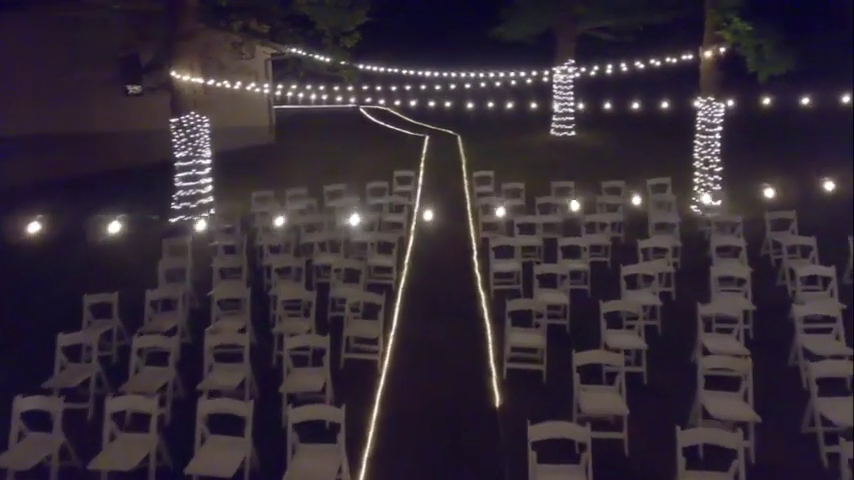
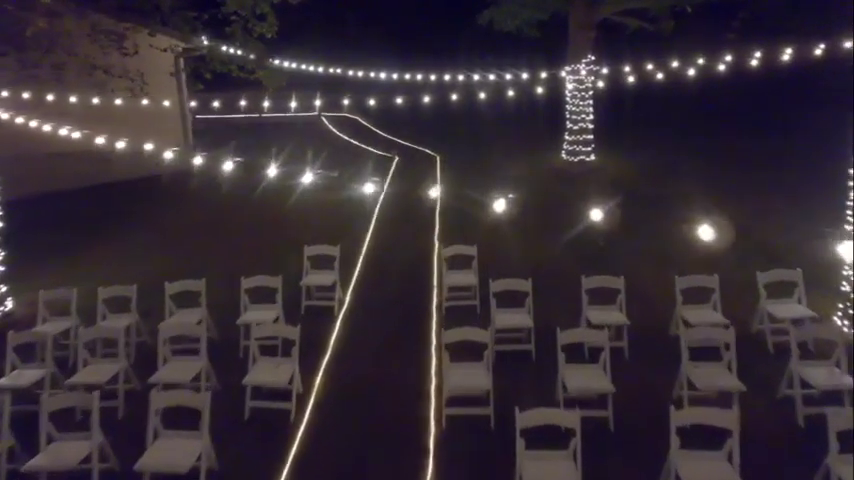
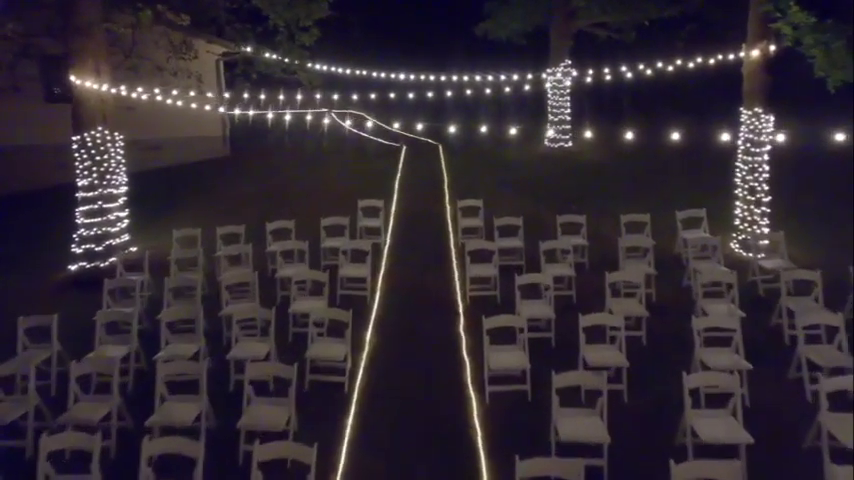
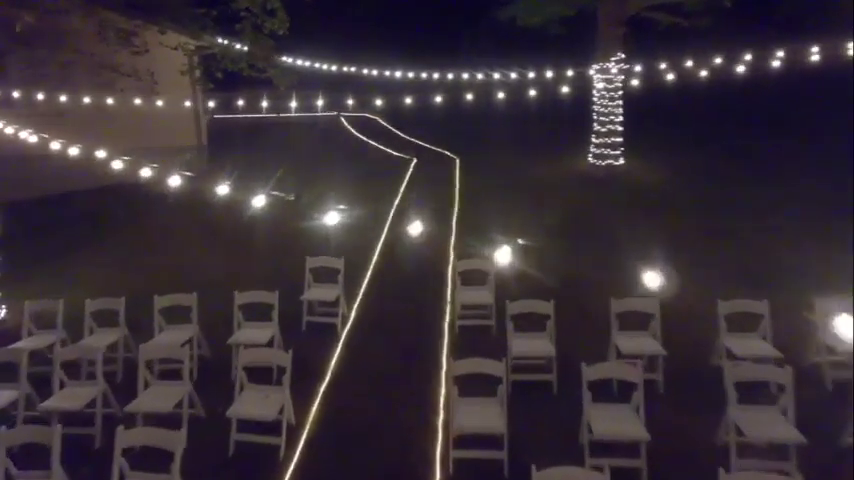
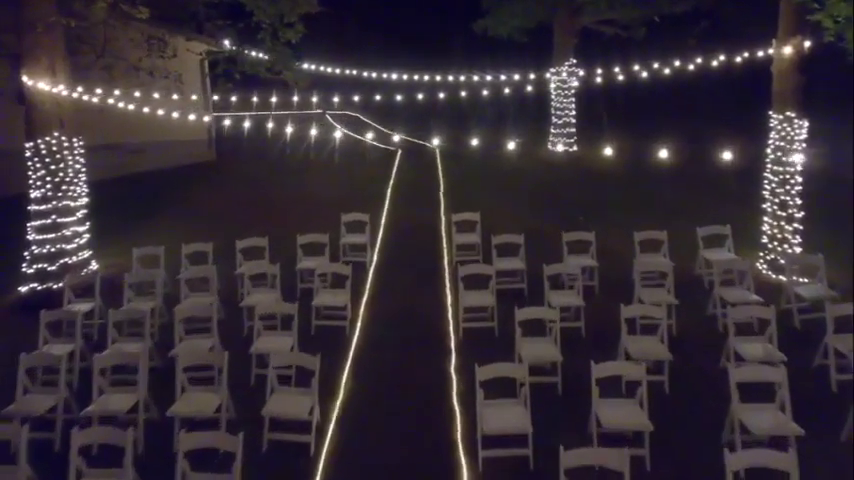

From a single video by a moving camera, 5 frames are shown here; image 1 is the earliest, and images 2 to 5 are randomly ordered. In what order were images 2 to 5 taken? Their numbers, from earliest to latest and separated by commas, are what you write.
3, 5, 2, 4
